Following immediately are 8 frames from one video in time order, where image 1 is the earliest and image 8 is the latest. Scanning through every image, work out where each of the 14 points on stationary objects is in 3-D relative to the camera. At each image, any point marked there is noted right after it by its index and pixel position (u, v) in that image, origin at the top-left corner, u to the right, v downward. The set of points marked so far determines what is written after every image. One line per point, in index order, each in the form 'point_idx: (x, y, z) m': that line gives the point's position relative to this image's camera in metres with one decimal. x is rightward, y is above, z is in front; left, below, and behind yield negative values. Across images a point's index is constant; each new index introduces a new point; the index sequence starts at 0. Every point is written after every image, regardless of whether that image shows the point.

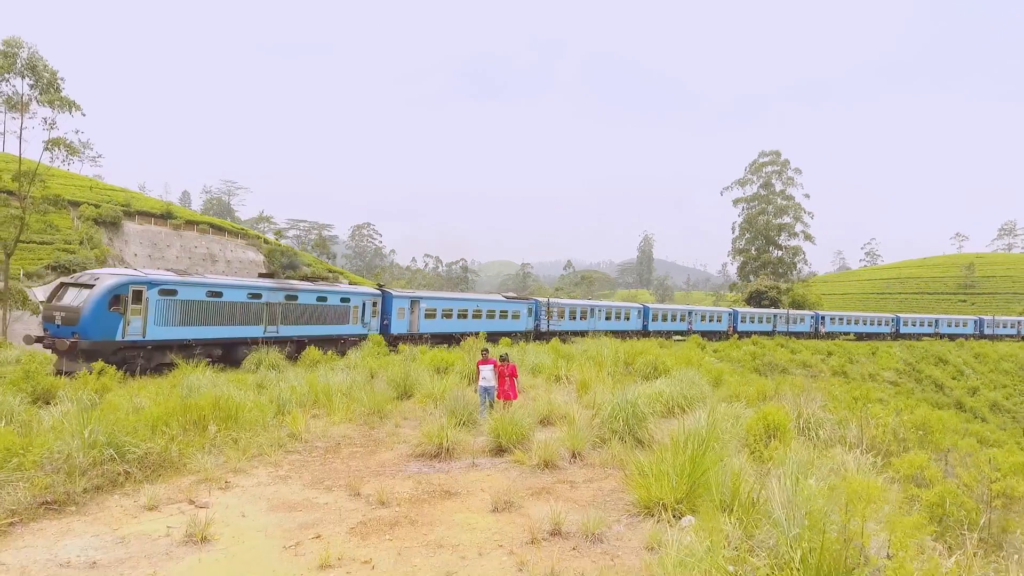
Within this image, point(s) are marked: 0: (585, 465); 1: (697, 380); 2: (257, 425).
0: (+0.7, -1.7, +5.0) m
1: (+2.9, -1.5, +8.2) m
2: (-3.2, -1.7, +6.5) m
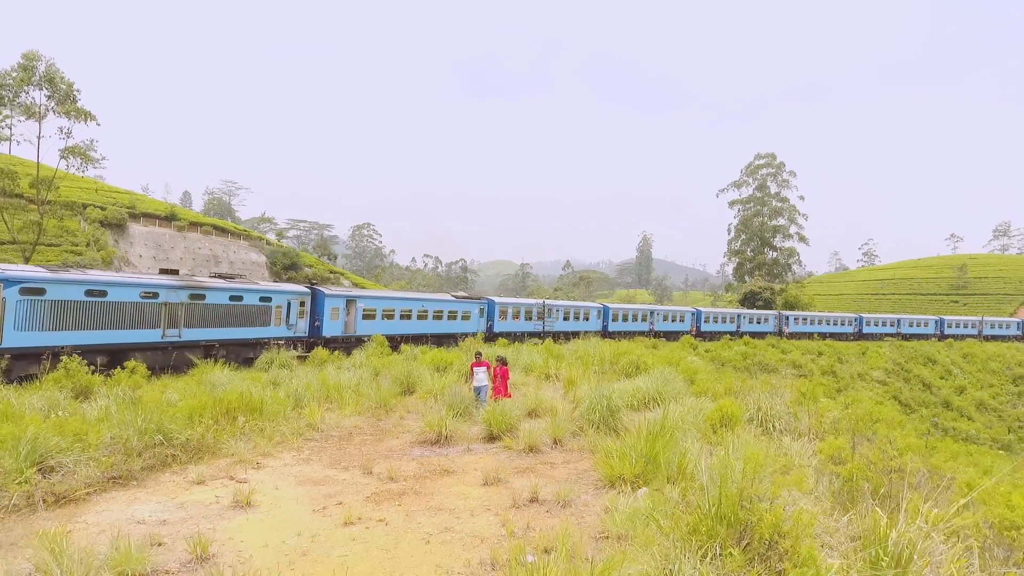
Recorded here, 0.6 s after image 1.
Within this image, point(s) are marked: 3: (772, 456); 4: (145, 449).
0: (+0.6, -1.9, +5.9) m
1: (+2.8, -1.6, +9.0) m
2: (-3.3, -1.8, +7.4) m
3: (+2.5, -1.6, +4.9) m
4: (-3.9, -1.7, +5.6) m
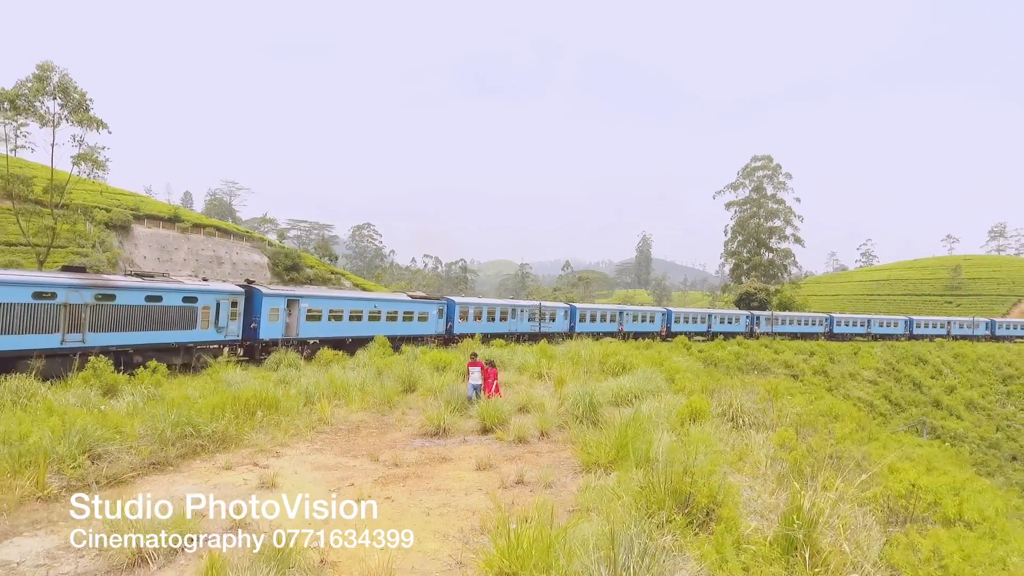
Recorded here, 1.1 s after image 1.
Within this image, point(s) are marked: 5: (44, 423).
0: (+0.5, -2.0, +6.6) m
1: (+2.6, -1.7, +9.7) m
2: (-3.4, -1.9, +8.1) m
3: (+2.4, -1.7, +5.6) m
4: (-4.0, -1.8, +6.3) m
5: (-5.8, -1.6, +6.3) m
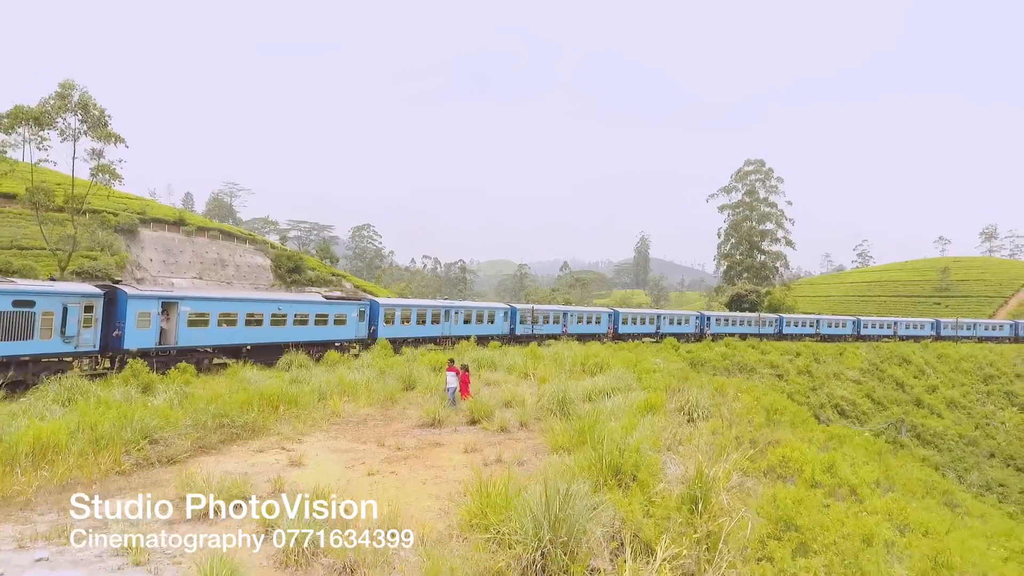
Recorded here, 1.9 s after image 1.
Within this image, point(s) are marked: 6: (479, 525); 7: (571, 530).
0: (+0.2, -2.2, +7.8) m
1: (+2.4, -1.9, +11.0) m
2: (-3.7, -2.1, +9.3) m
3: (+2.1, -1.9, +6.8) m
4: (-4.3, -2.0, +7.5) m
5: (-6.0, -1.8, +7.6) m
6: (-0.3, -1.9, +4.3) m
7: (+0.4, -1.8, +3.9) m
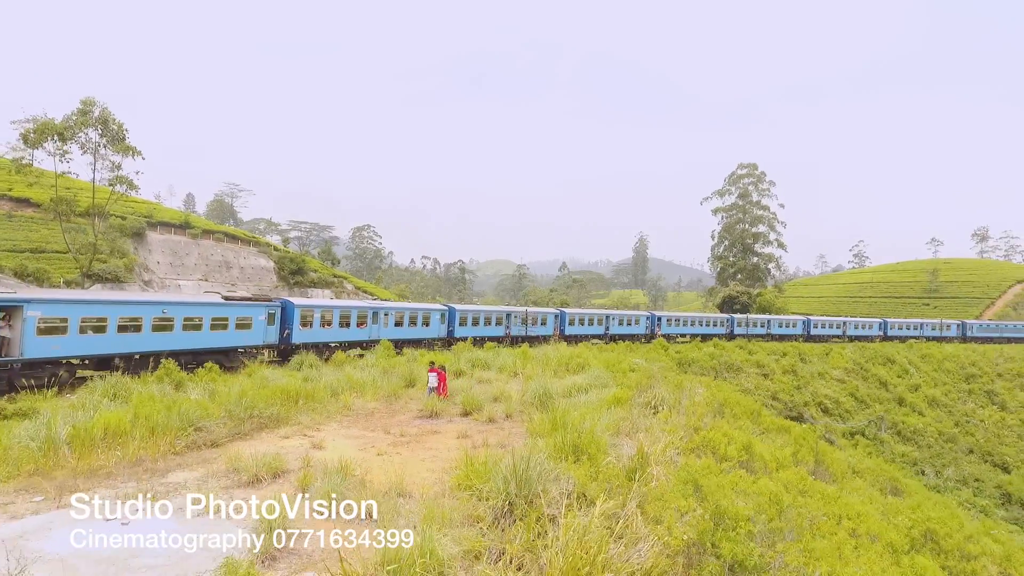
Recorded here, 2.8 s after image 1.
0: (0.0, -2.4, +9.2) m
1: (+2.1, -2.1, +12.3) m
2: (-3.9, -2.3, +10.7) m
3: (+1.9, -2.1, +8.2) m
4: (-4.5, -2.2, +8.9) m
5: (-6.3, -2.0, +8.9) m
6: (-0.5, -2.2, +5.6) m
7: (+0.2, -2.0, +5.3) m
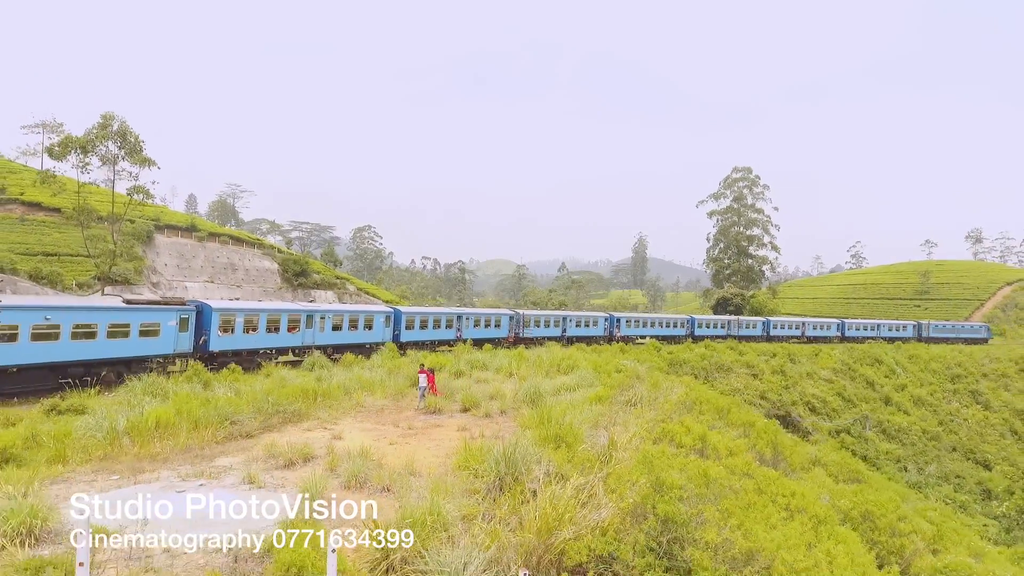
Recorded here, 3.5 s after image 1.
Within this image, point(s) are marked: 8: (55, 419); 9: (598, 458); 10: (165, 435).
0: (-0.1, -2.6, +10.4) m
1: (+2.0, -2.3, +13.6) m
2: (-4.0, -2.6, +11.9) m
3: (+1.7, -2.4, +9.4) m
4: (-4.7, -2.5, +10.1) m
5: (-6.4, -2.3, +10.2) m
6: (-0.6, -2.4, +6.9) m
7: (0.0, -2.2, +6.5) m
8: (-8.4, -2.4, +9.4) m
9: (+1.2, -2.3, +7.0) m
10: (-5.7, -2.4, +8.4) m
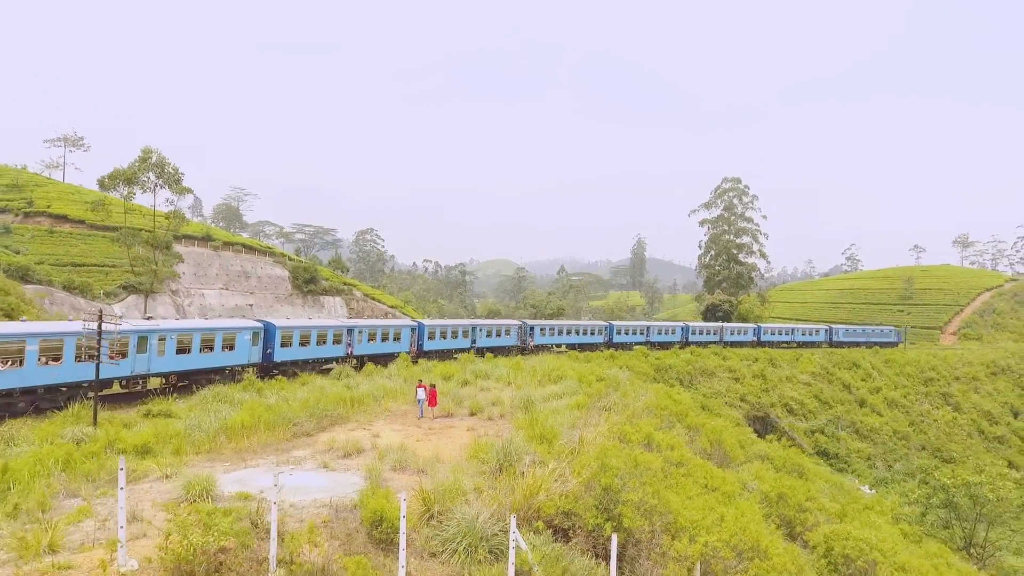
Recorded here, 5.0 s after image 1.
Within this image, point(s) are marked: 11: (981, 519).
0: (-0.2, -3.4, +13.3) m
1: (+2.0, -3.1, +16.4) m
2: (-4.1, -3.3, +14.8) m
3: (+1.7, -3.1, +12.3) m
4: (-4.7, -3.2, +12.9) m
5: (-6.4, -3.0, +13.0) m
6: (-0.7, -3.2, +9.7) m
7: (0.0, -3.0, +9.3) m
8: (-8.5, -3.2, +12.2) m
9: (+1.1, -3.1, +9.9) m
10: (-5.8, -3.2, +11.2) m
11: (+14.7, -7.3, +16.1) m
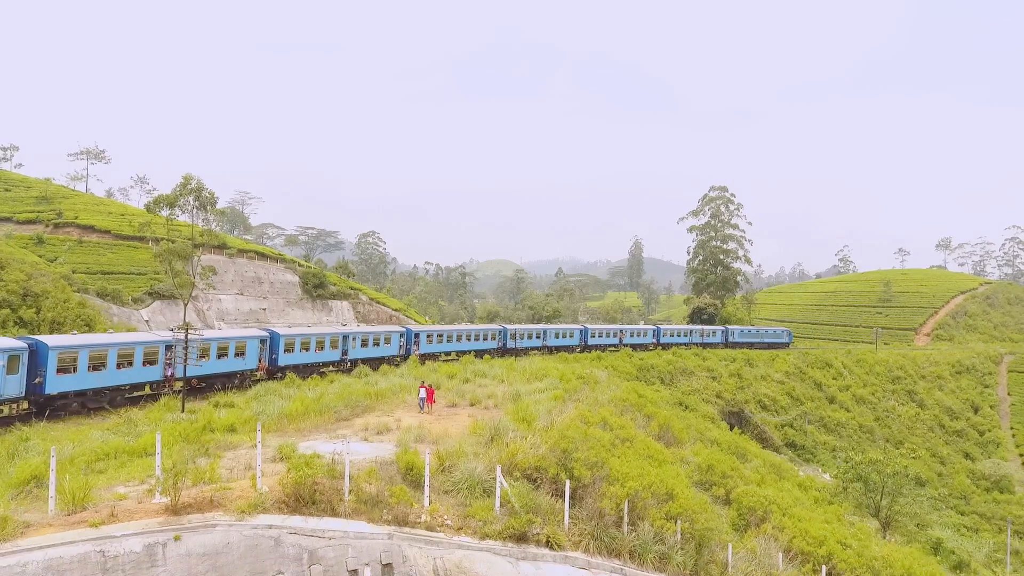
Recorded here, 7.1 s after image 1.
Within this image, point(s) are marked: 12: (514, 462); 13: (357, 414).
0: (-0.5, -4.0, +16.9) m
1: (+1.7, -3.7, +20.0) m
2: (-4.4, -3.9, +18.4) m
3: (+1.4, -3.7, +15.9) m
4: (-5.0, -3.8, +16.5) m
5: (-6.7, -3.6, +16.6) m
6: (-1.0, -3.7, +13.3) m
7: (-0.3, -3.6, +12.9) m
8: (-8.8, -3.7, +15.8) m
9: (+0.8, -3.7, +13.5) m
10: (-6.1, -3.8, +14.8) m
11: (+14.4, -7.8, +19.7) m
12: (0.0, -3.9, +11.4) m
13: (-4.8, -4.0, +15.9) m
